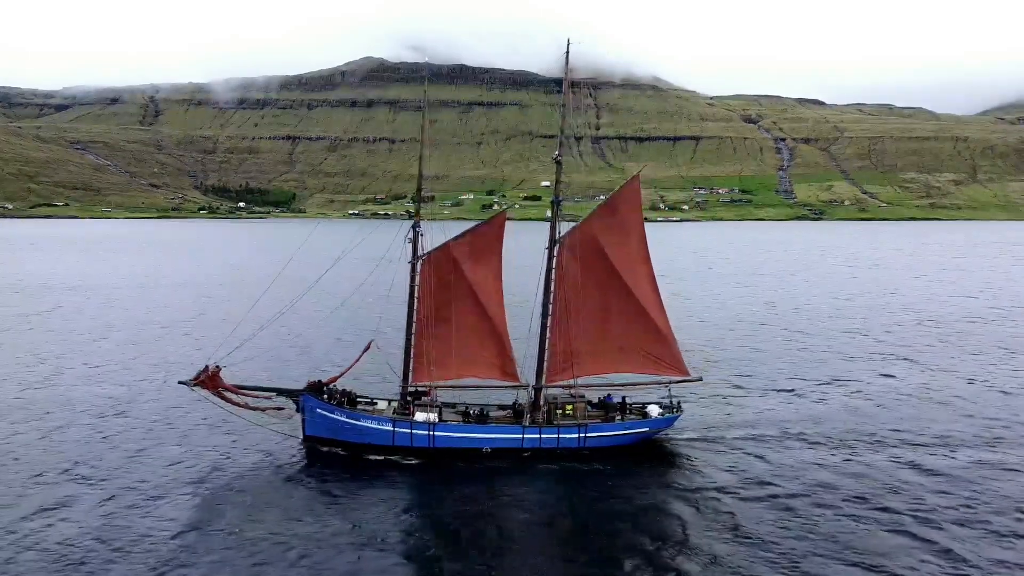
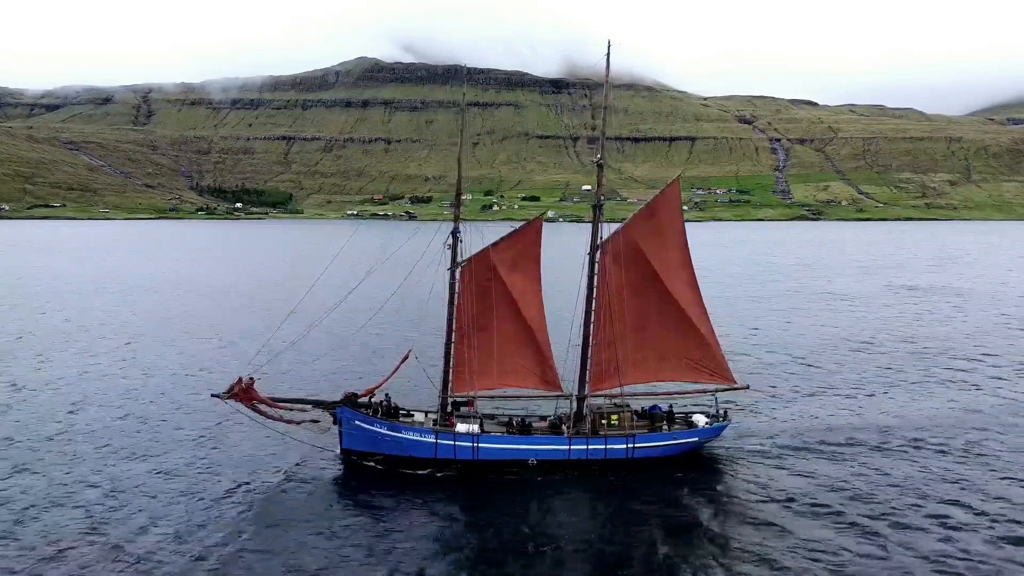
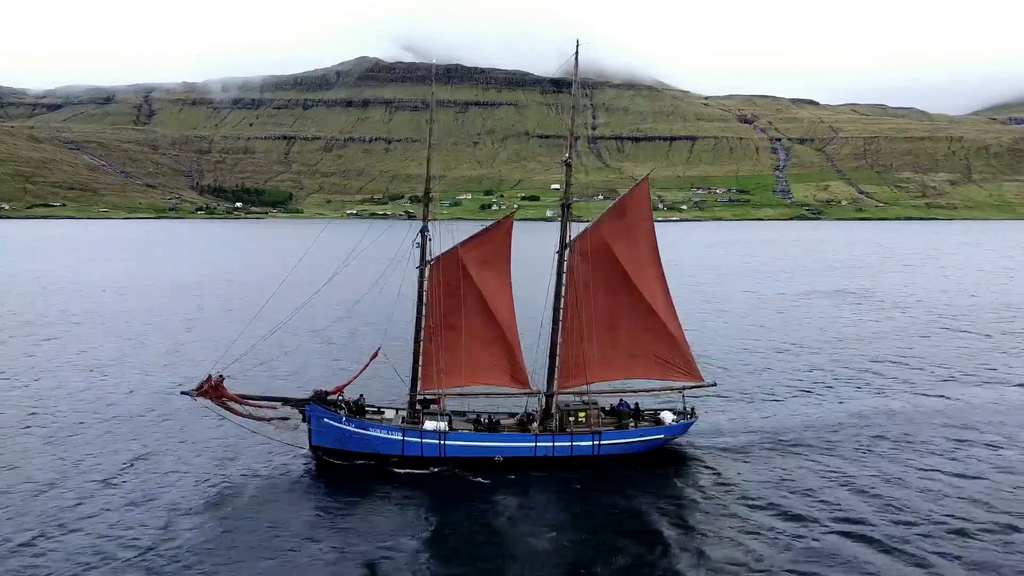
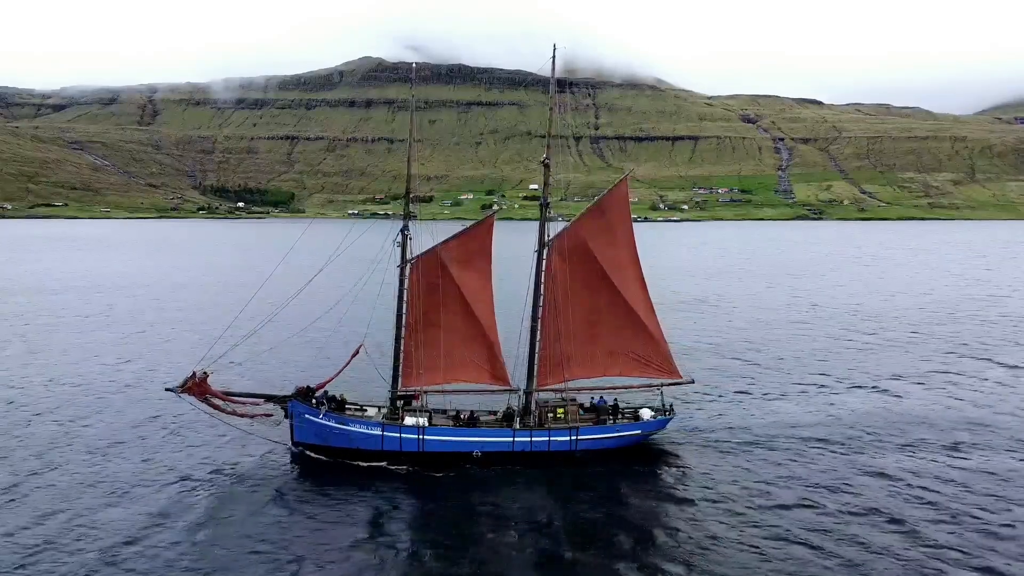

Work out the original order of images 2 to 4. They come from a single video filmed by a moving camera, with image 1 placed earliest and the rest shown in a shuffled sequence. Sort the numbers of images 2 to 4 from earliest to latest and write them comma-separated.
4, 3, 2
